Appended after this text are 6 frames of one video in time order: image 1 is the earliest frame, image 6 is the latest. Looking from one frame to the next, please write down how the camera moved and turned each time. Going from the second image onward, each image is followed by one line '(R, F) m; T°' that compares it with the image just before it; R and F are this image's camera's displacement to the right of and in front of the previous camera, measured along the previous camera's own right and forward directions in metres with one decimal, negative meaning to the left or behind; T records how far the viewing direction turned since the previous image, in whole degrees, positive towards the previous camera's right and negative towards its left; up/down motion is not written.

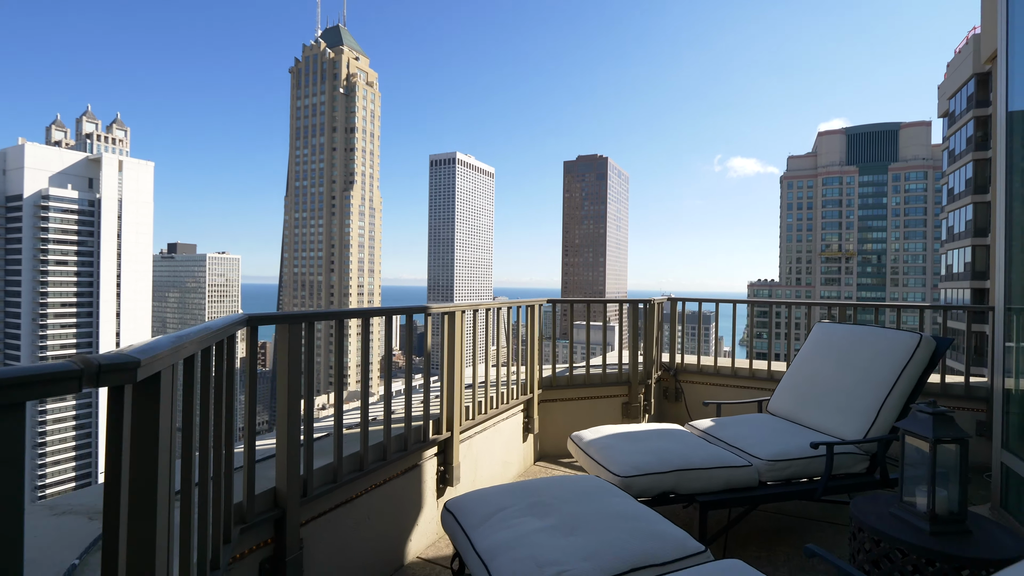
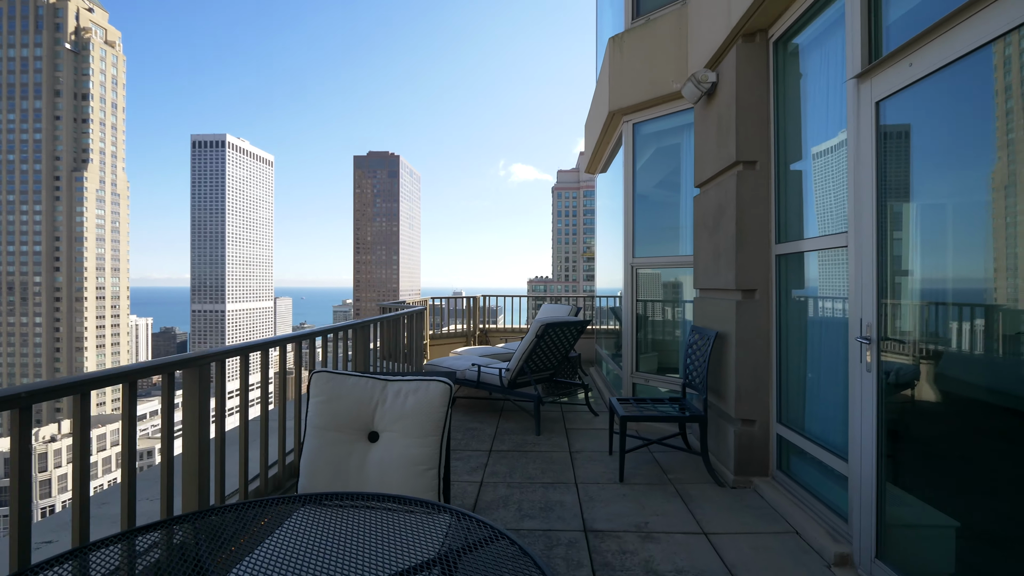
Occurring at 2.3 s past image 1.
(-1.4, -3.1) m; +26°
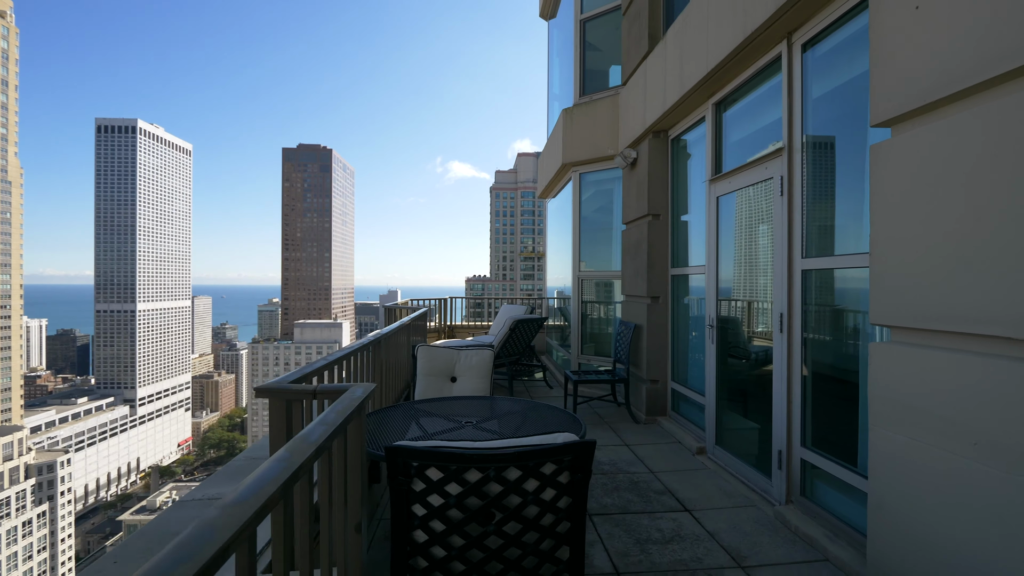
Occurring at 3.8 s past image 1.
(-0.5, -1.3) m; +8°
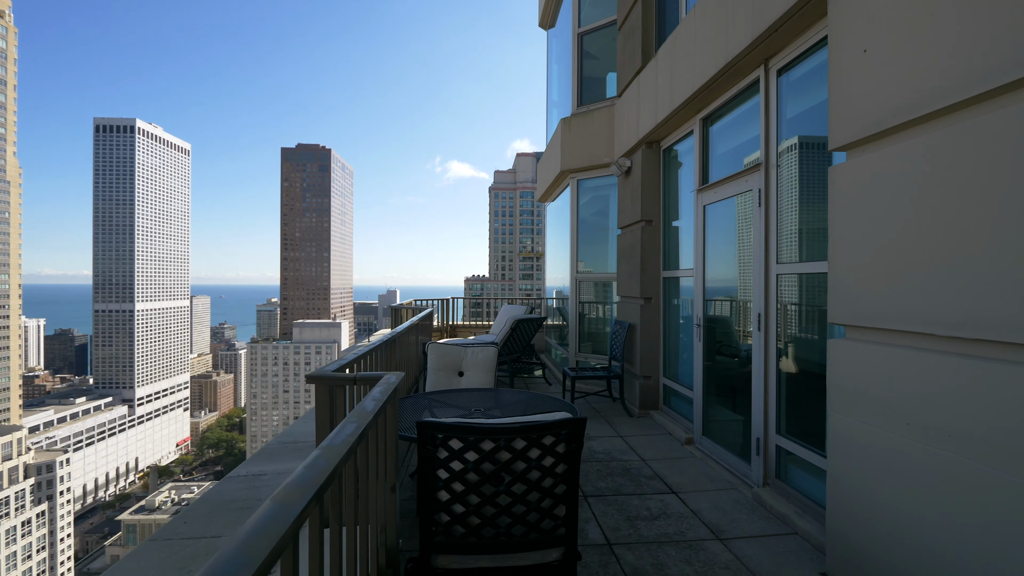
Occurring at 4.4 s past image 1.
(0.0, -0.3) m; 0°
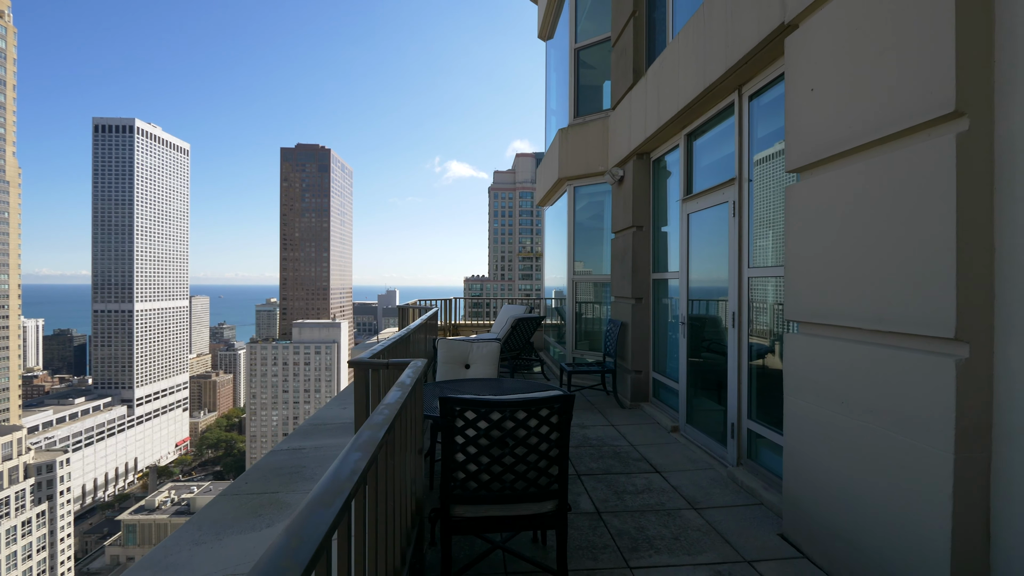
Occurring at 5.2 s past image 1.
(0.0, -0.4) m; 0°
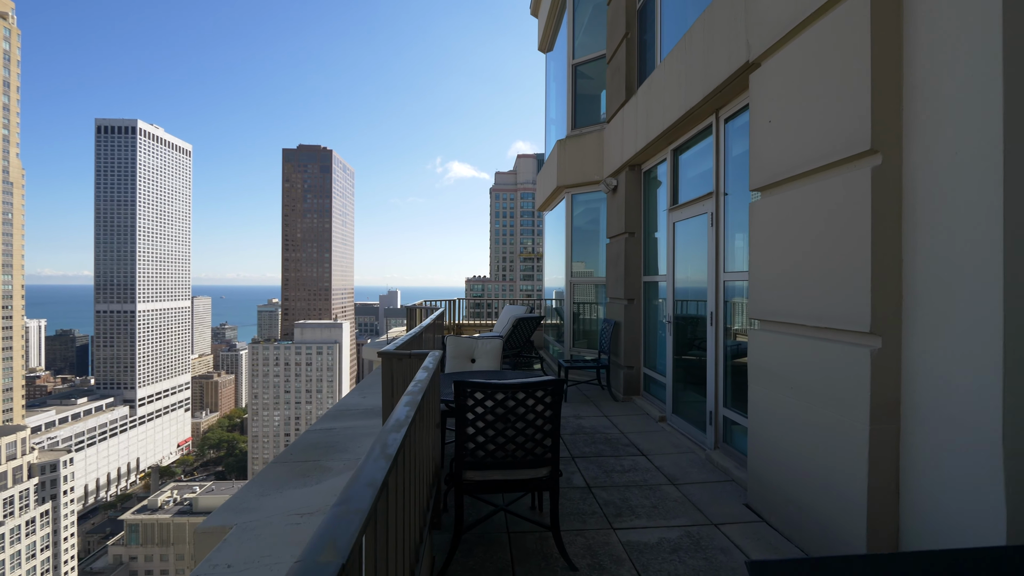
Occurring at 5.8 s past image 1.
(0.0, -0.4) m; 0°
